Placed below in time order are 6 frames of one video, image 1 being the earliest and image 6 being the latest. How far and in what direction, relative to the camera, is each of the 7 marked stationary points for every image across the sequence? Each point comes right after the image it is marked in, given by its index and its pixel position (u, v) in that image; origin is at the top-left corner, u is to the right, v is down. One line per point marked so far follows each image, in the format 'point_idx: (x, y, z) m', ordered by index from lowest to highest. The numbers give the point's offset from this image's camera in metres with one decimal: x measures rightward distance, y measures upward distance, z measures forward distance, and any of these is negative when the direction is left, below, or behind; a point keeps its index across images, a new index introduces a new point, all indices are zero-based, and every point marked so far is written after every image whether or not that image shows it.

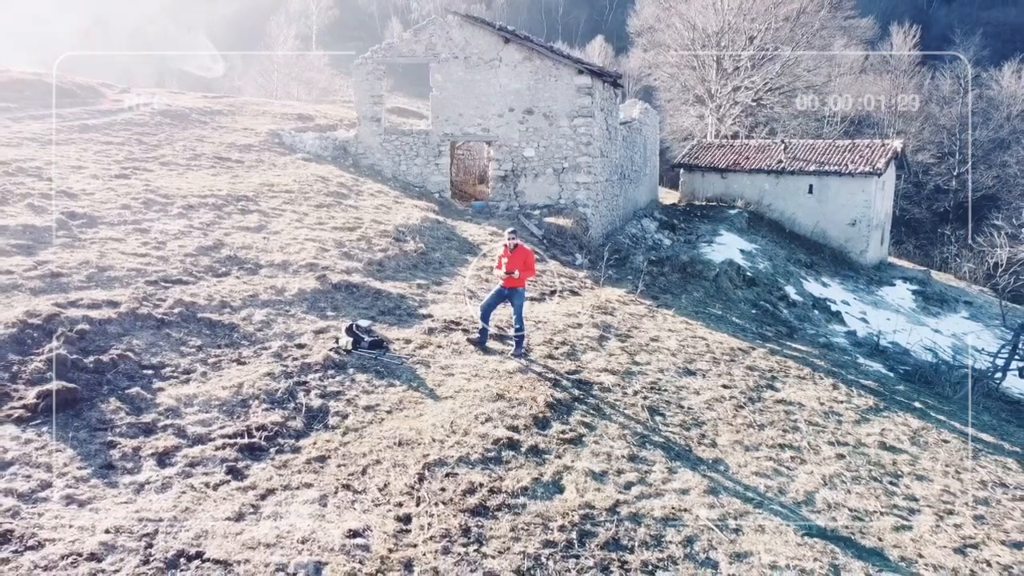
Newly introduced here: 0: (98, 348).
0: (-2.7, -0.4, +5.3) m
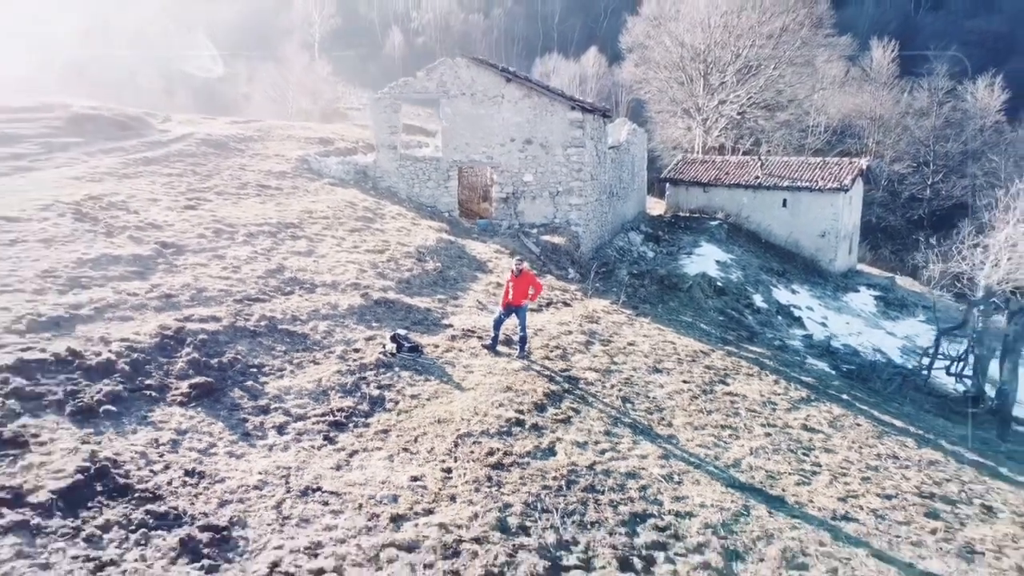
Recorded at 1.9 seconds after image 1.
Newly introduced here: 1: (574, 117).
0: (-2.7, -0.6, +7.2) m
1: (+1.2, +3.3, +15.2) m
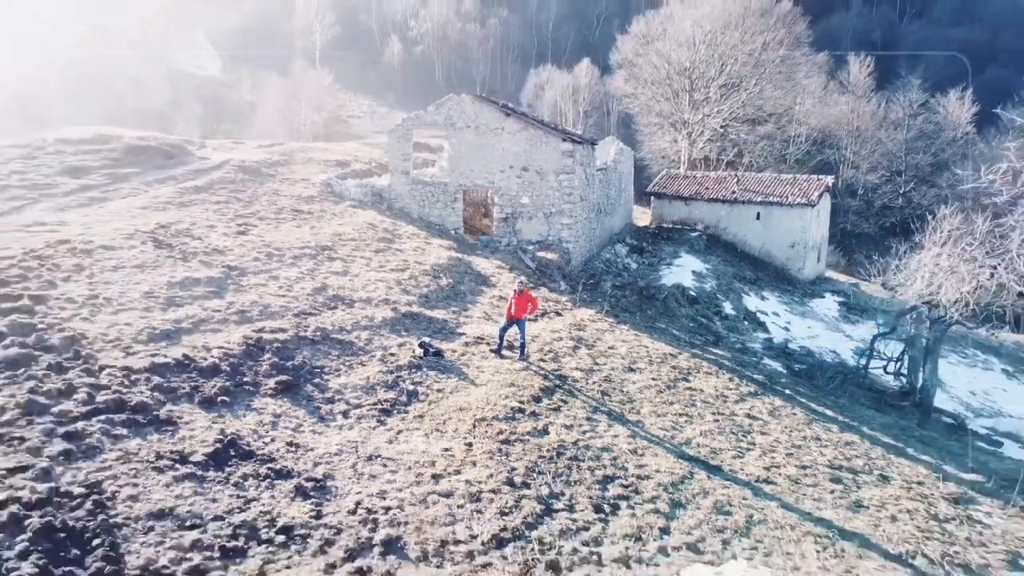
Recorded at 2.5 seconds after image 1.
0: (-2.6, -0.8, +9.3) m
1: (+1.2, +3.1, +17.3) m
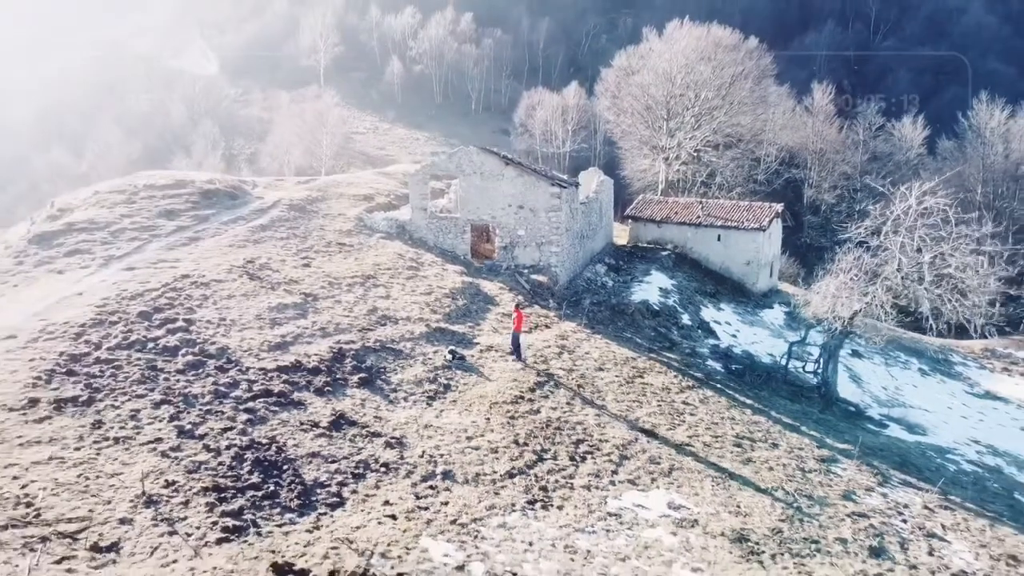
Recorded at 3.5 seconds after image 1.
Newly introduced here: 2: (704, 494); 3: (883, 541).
0: (-2.6, -1.2, +13.5) m
1: (+1.1, +2.6, +21.6) m
2: (+2.8, -2.9, +11.3) m
3: (+5.2, -3.5, +11.1) m
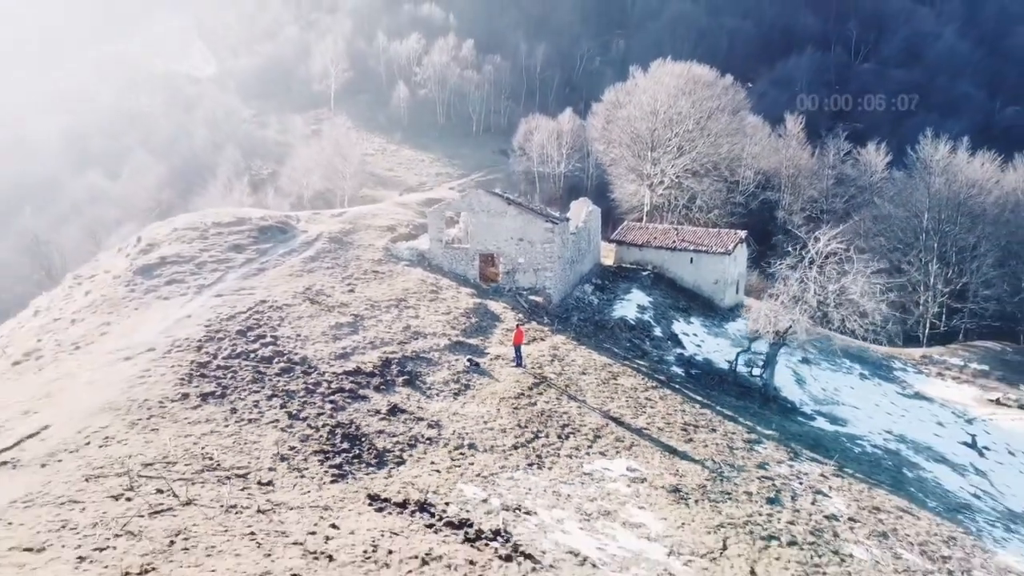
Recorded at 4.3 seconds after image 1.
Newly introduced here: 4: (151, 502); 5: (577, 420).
0: (-2.5, -1.8, +18.1) m
1: (+1.2, +2.0, +26.2) m
2: (+2.8, -3.5, +15.9) m
3: (+5.3, -4.1, +15.7) m
4: (-4.9, -2.9, +10.8) m
5: (+1.4, -2.9, +17.2) m
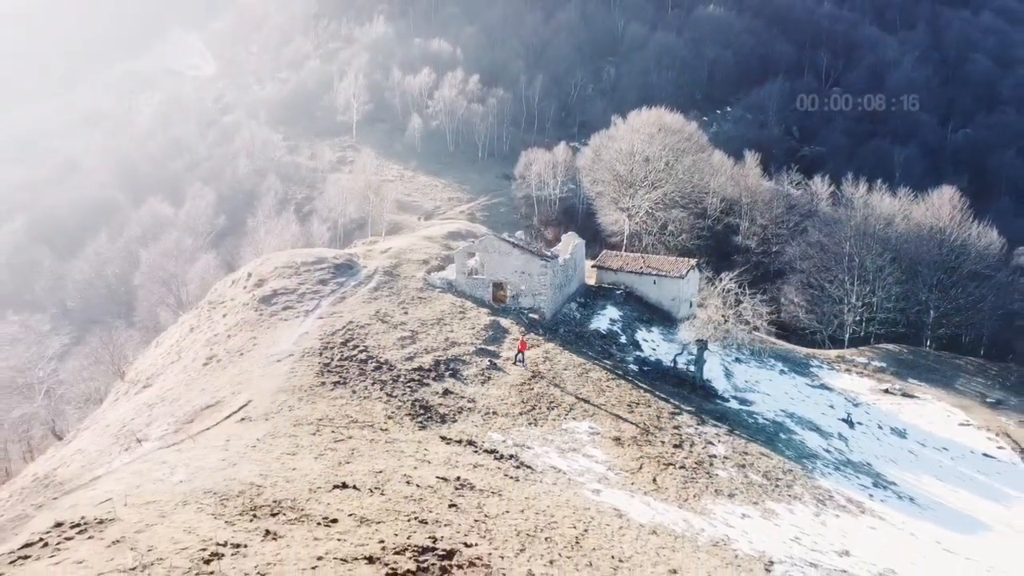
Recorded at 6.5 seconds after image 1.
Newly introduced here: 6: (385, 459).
0: (-2.3, -2.7, +28.0) m
1: (+1.4, +1.1, +36.1) m
2: (+3.1, -4.4, +25.8) m
3: (+5.5, -5.0, +25.6) m
4: (-4.7, -3.9, +20.7) m
5: (+1.6, -3.8, +27.1) m
6: (-3.1, -4.2, +19.6) m
